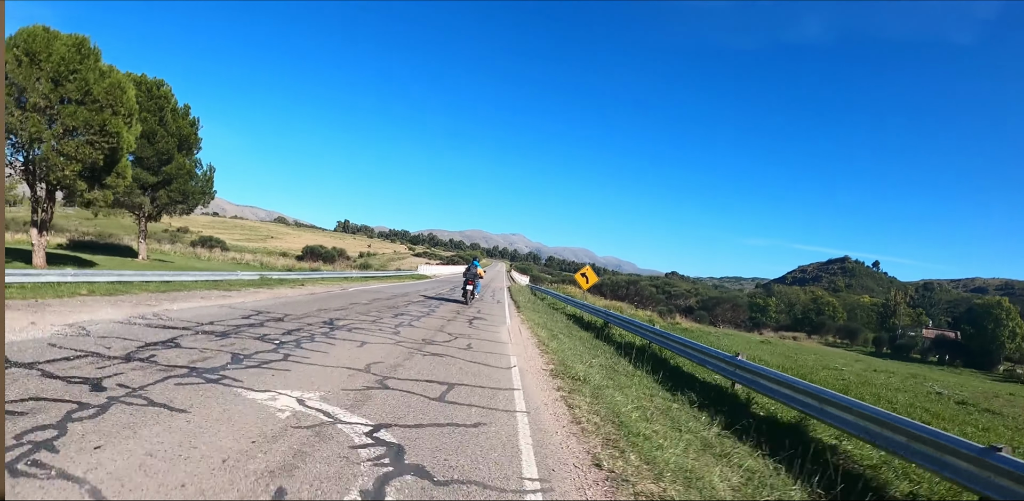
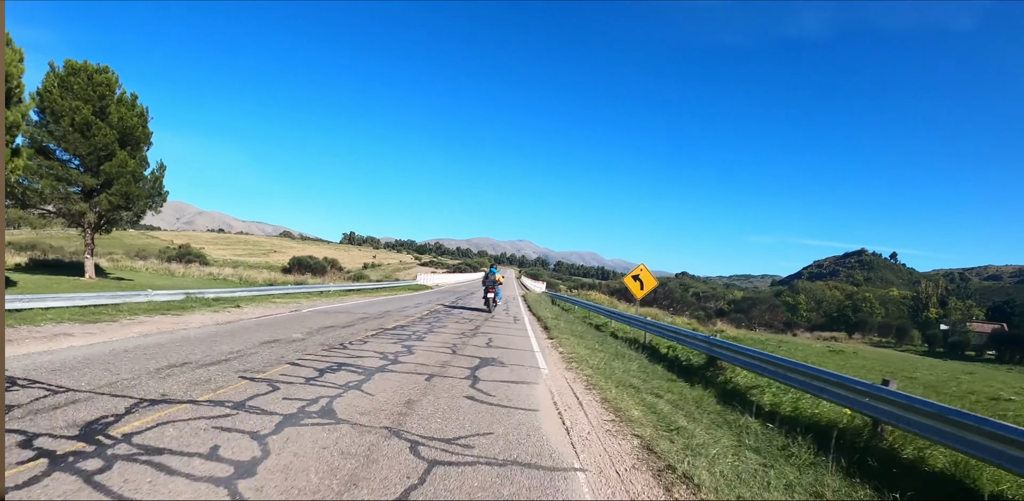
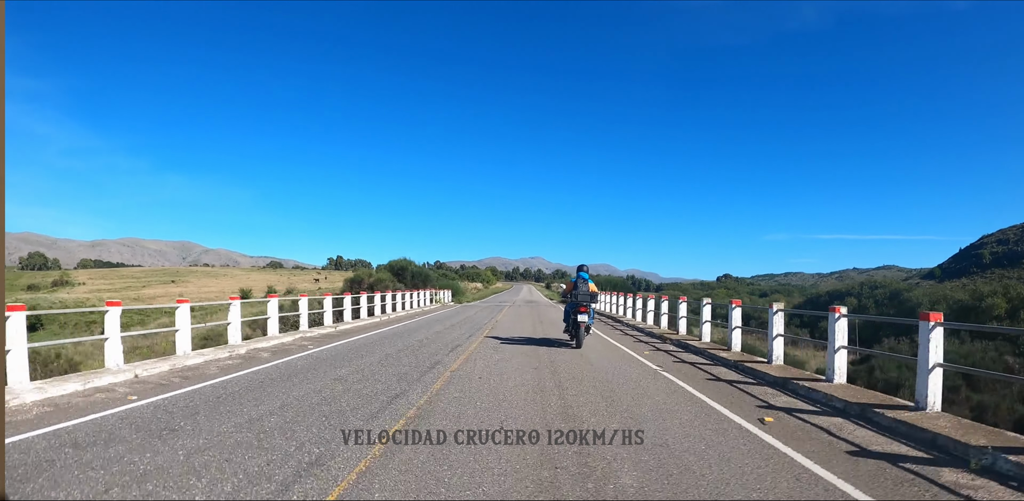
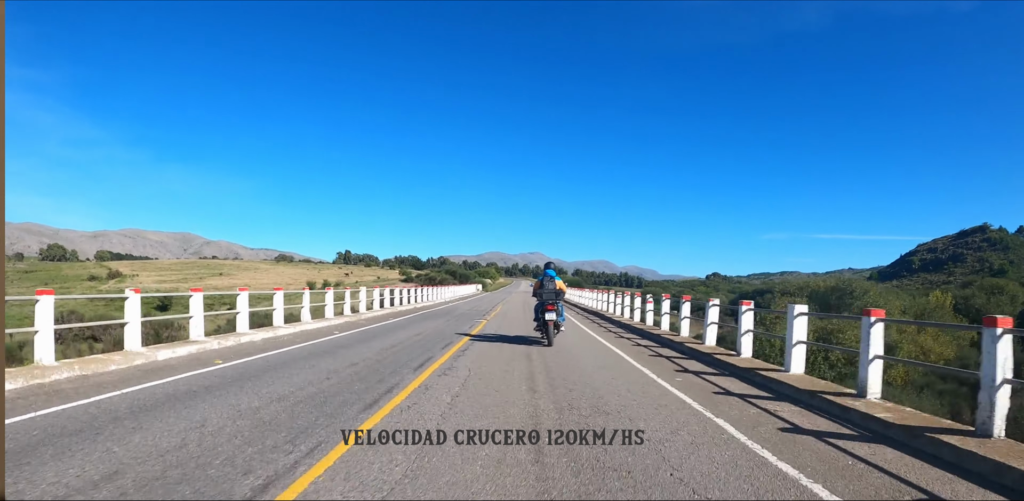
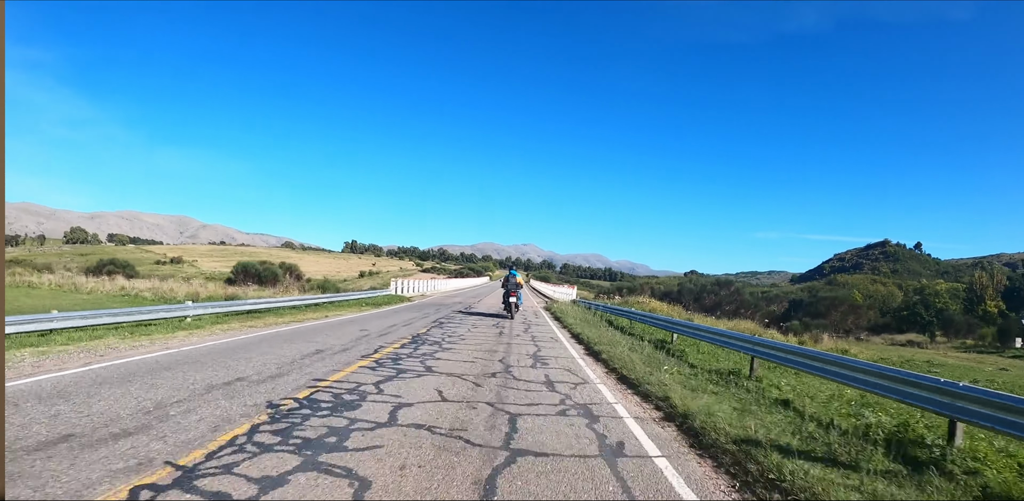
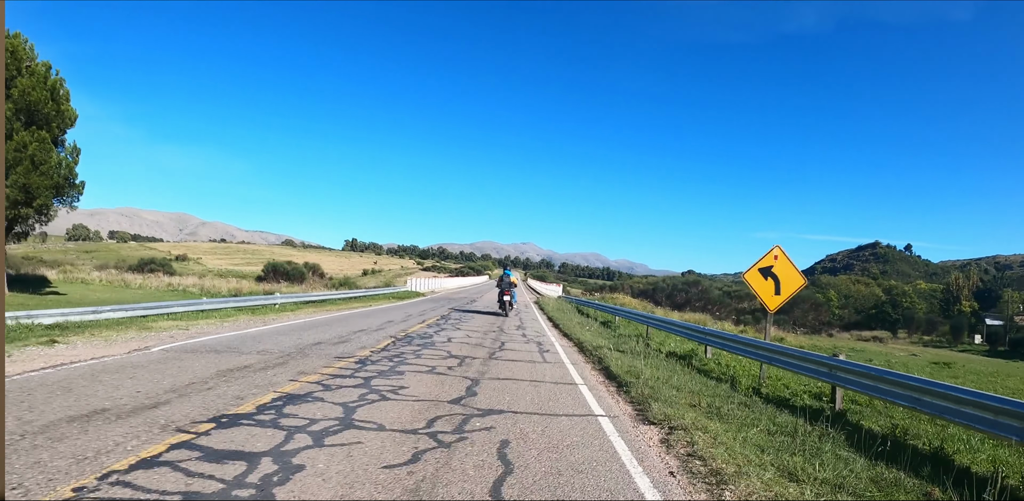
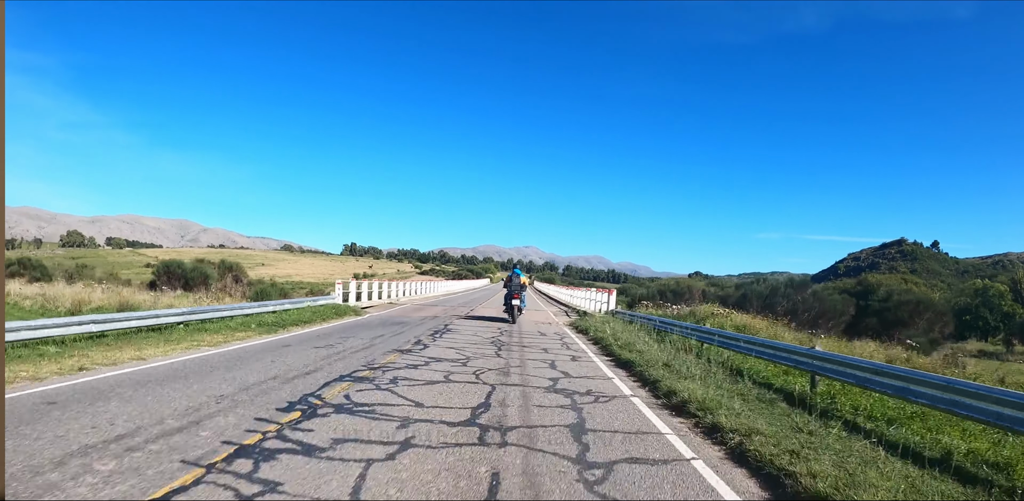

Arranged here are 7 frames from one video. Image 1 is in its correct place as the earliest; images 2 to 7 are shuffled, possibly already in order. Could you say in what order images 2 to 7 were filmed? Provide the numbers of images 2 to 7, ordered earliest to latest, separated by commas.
2, 6, 5, 7, 4, 3
